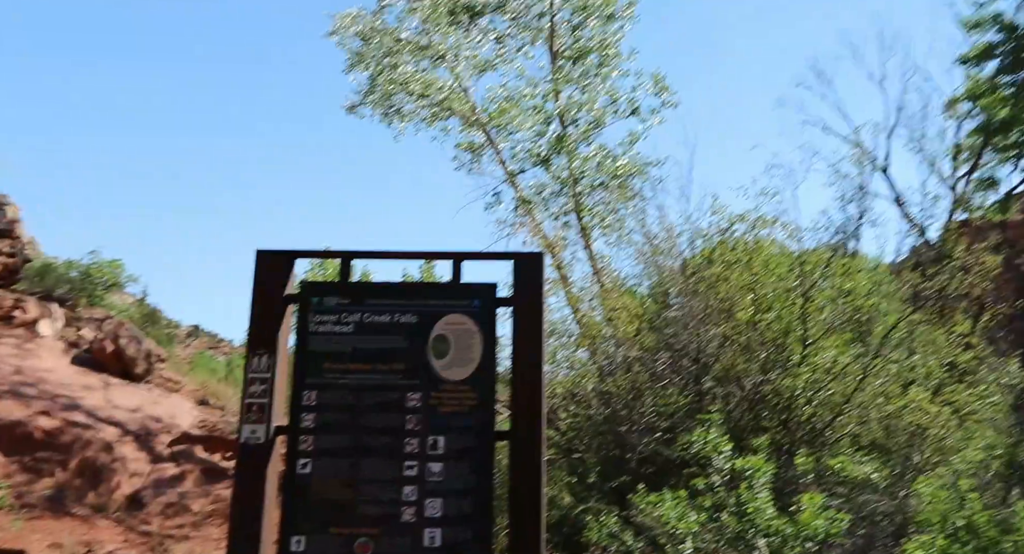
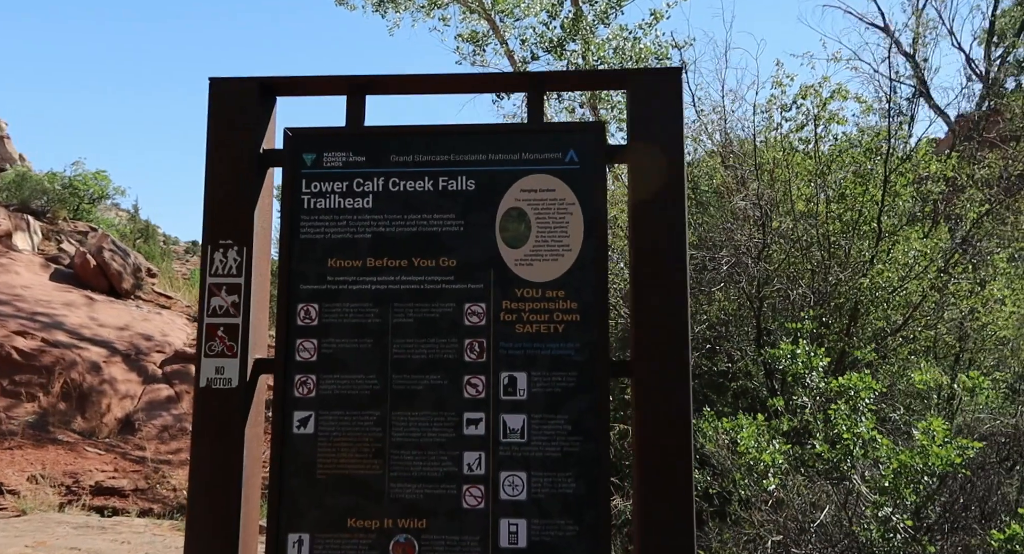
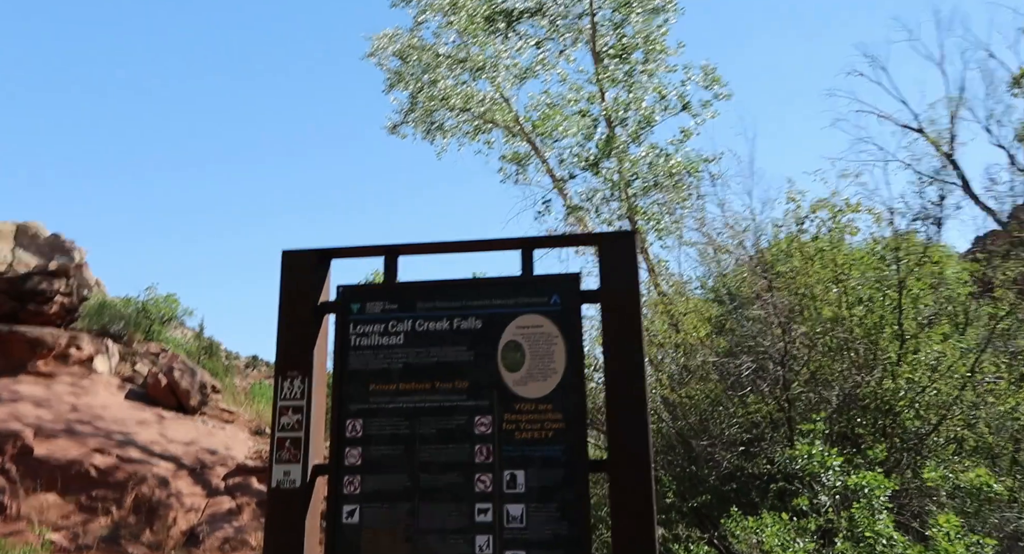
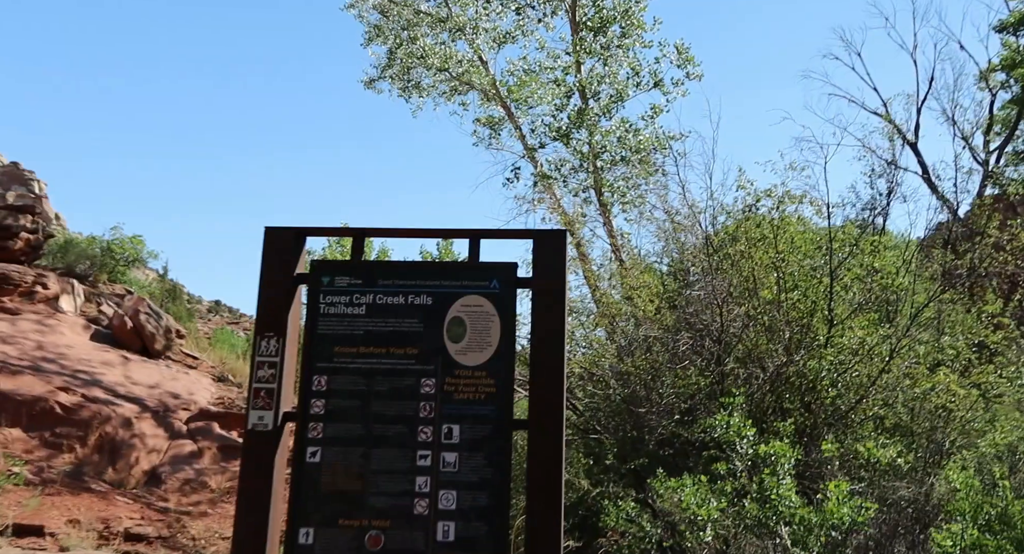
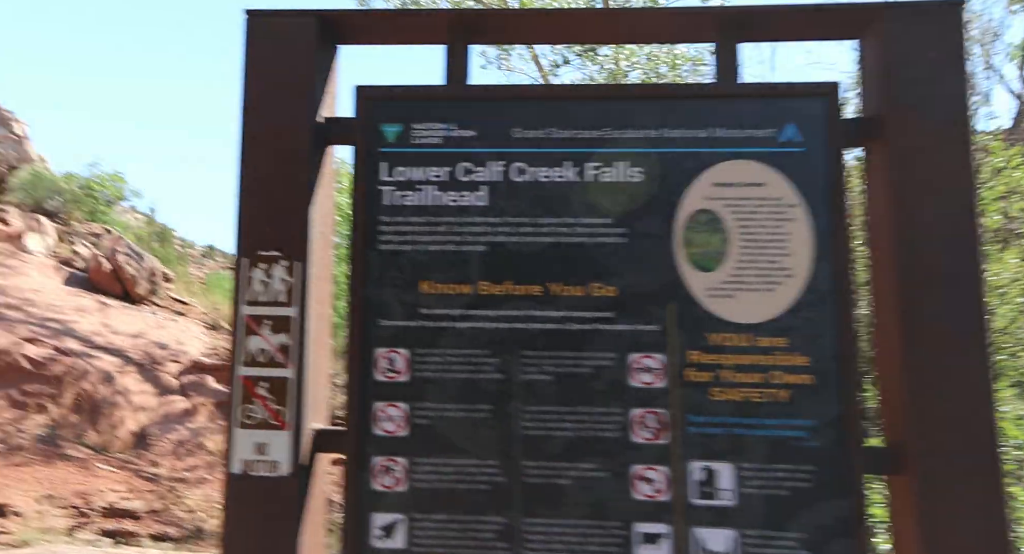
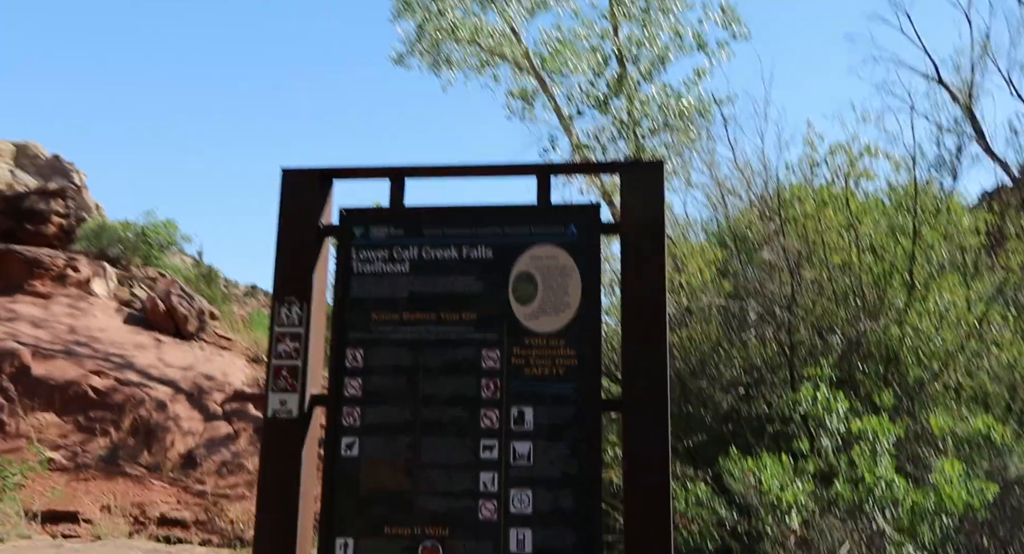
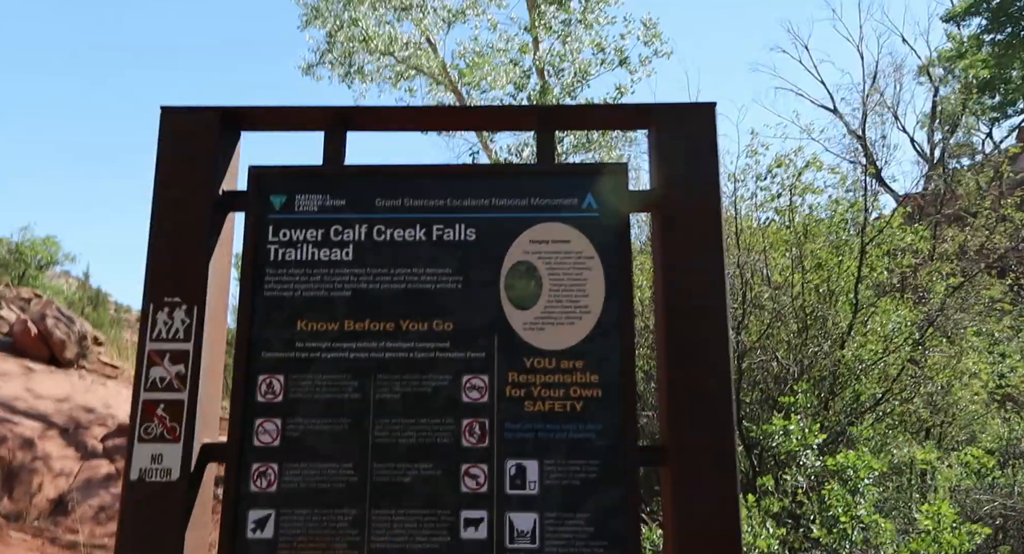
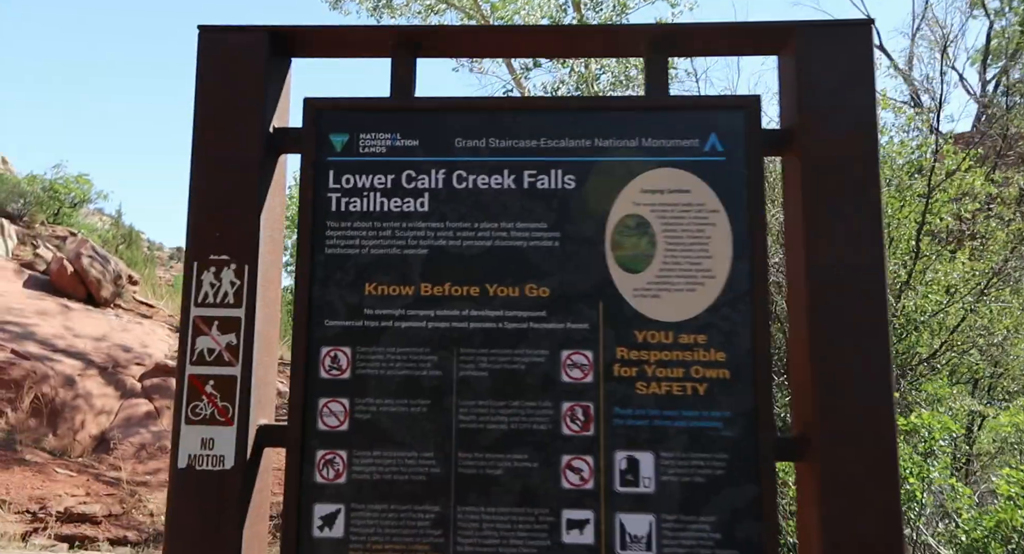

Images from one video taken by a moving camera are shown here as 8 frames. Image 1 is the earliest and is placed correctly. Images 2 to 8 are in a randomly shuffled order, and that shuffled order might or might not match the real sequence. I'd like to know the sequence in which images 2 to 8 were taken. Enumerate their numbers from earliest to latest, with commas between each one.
4, 3, 6, 2, 7, 8, 5
